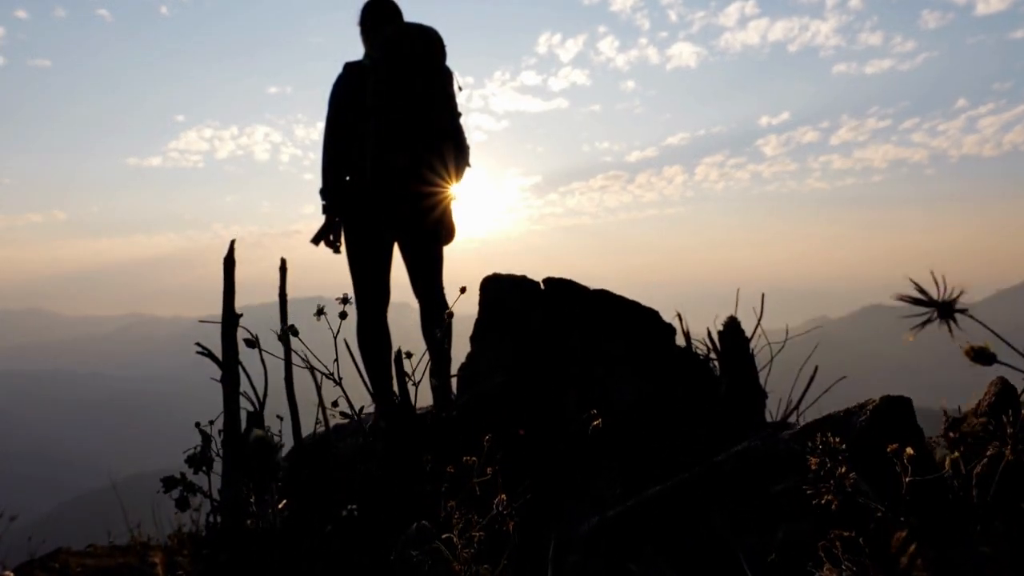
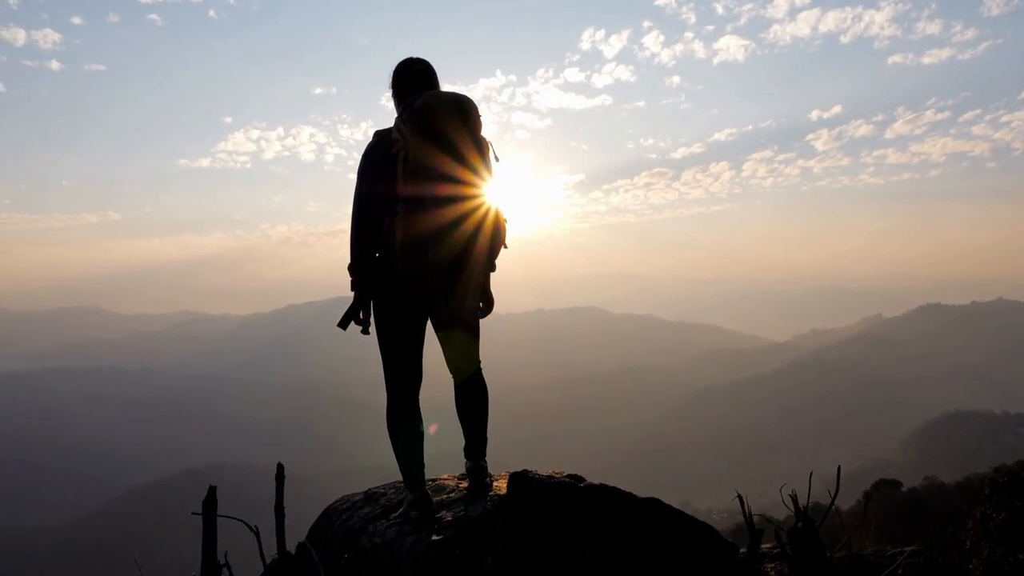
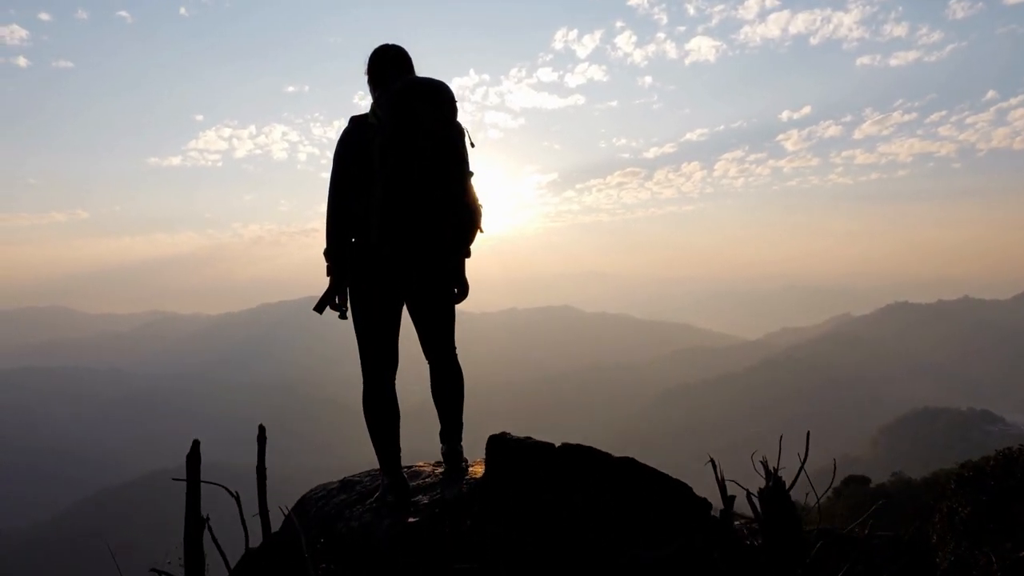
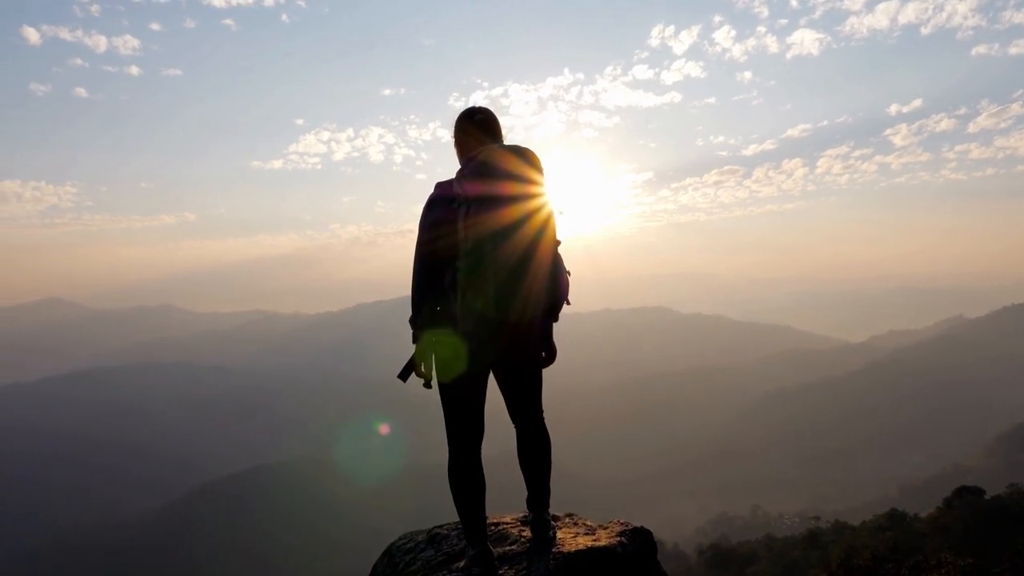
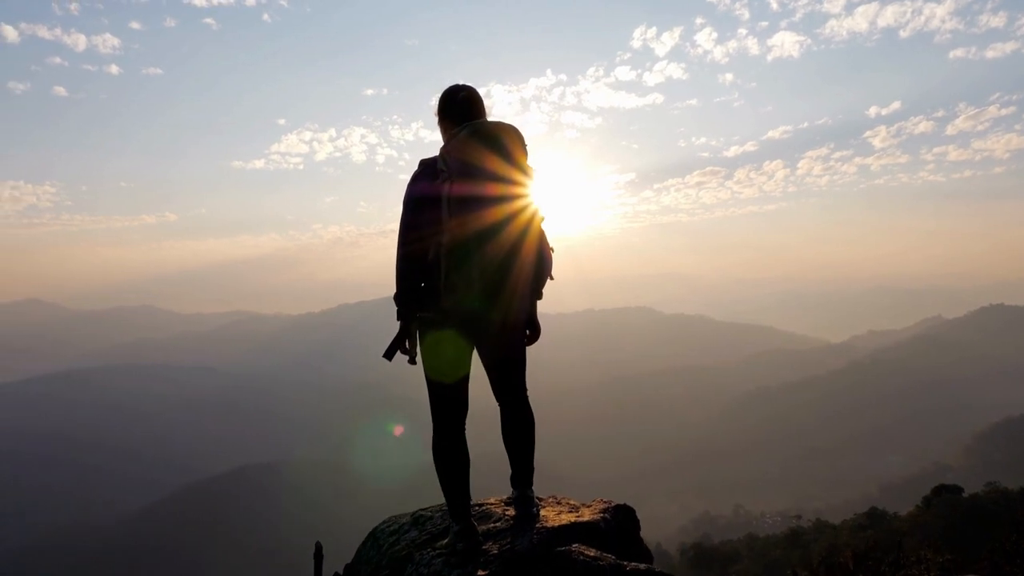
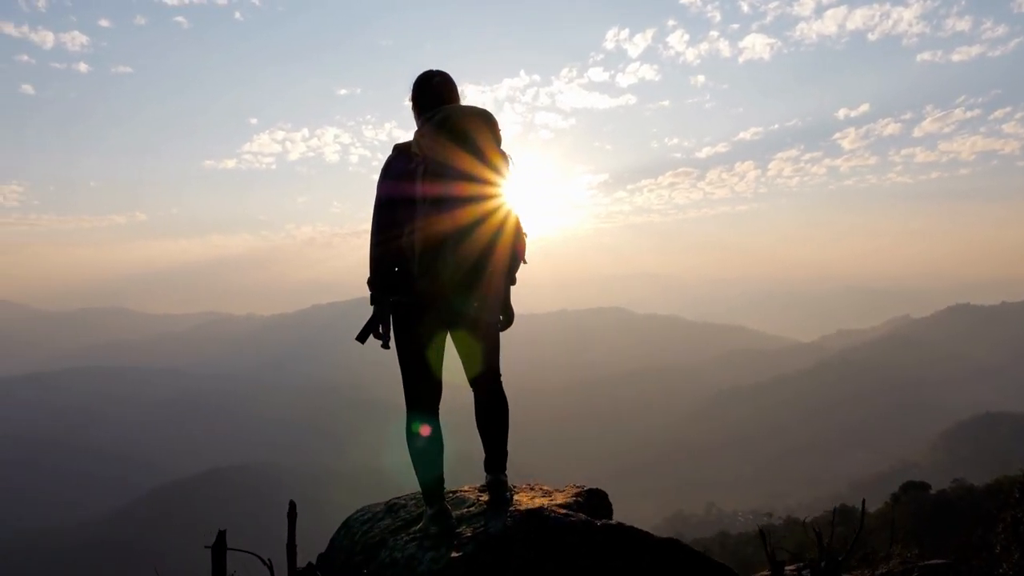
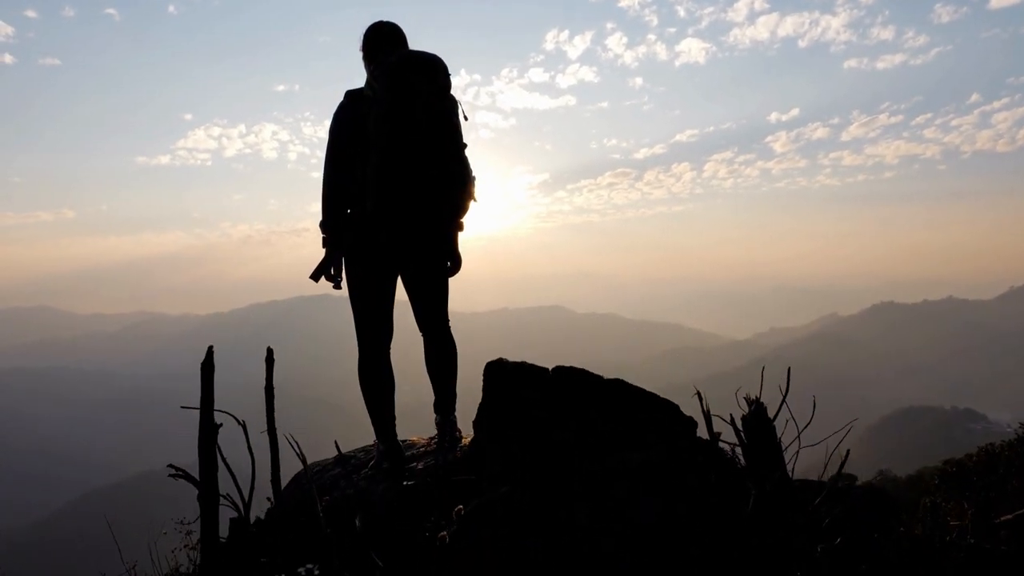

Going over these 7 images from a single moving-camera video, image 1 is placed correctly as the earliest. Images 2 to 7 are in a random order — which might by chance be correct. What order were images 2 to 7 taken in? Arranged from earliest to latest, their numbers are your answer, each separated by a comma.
7, 3, 2, 6, 5, 4
